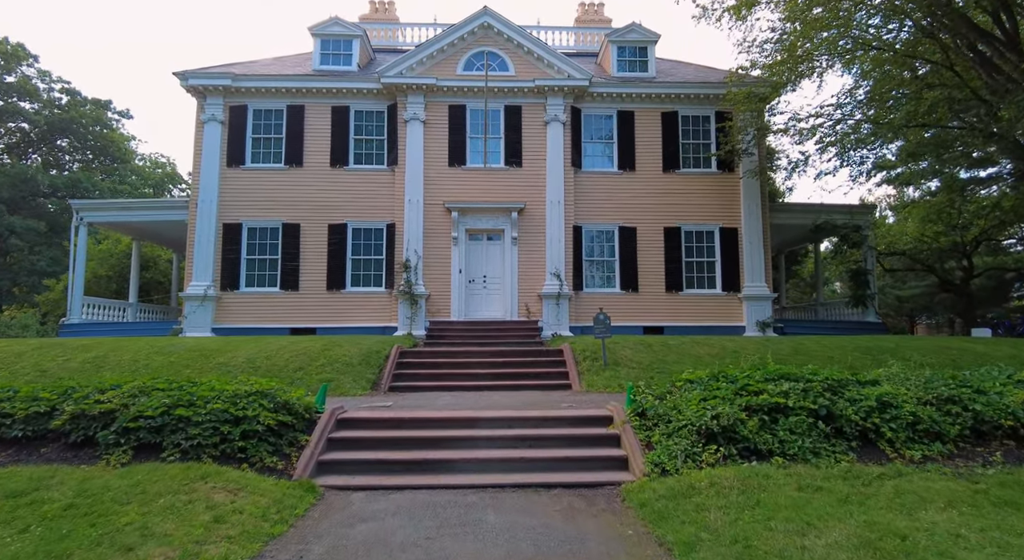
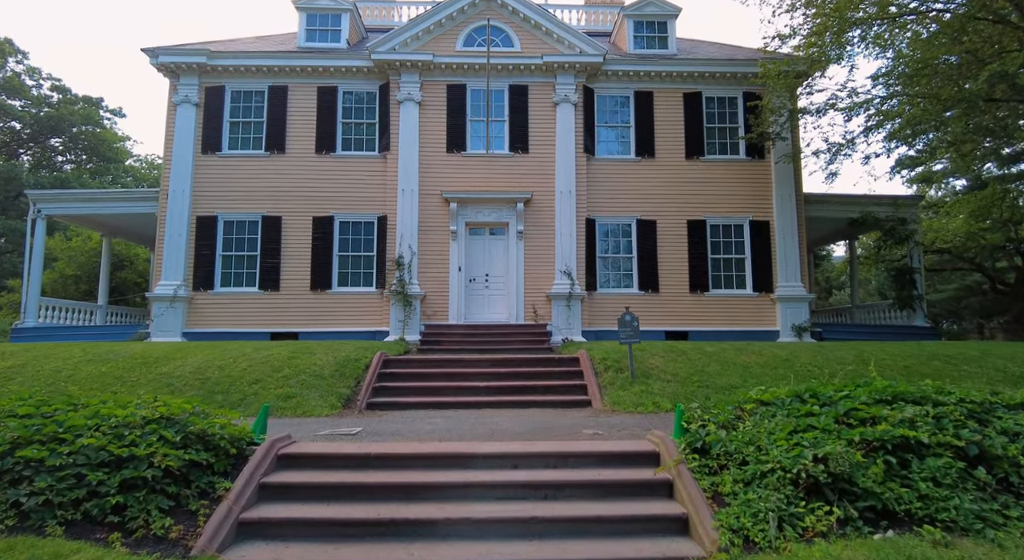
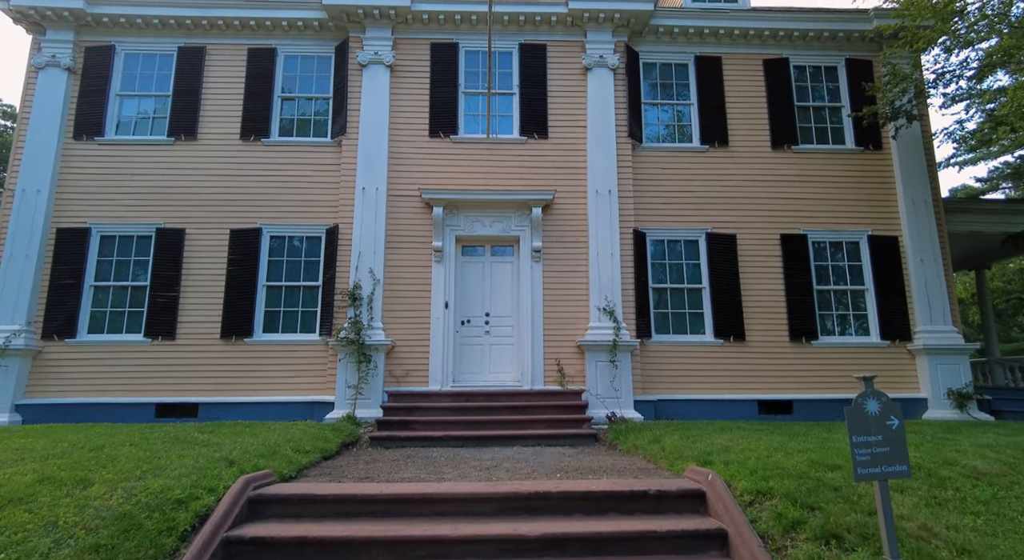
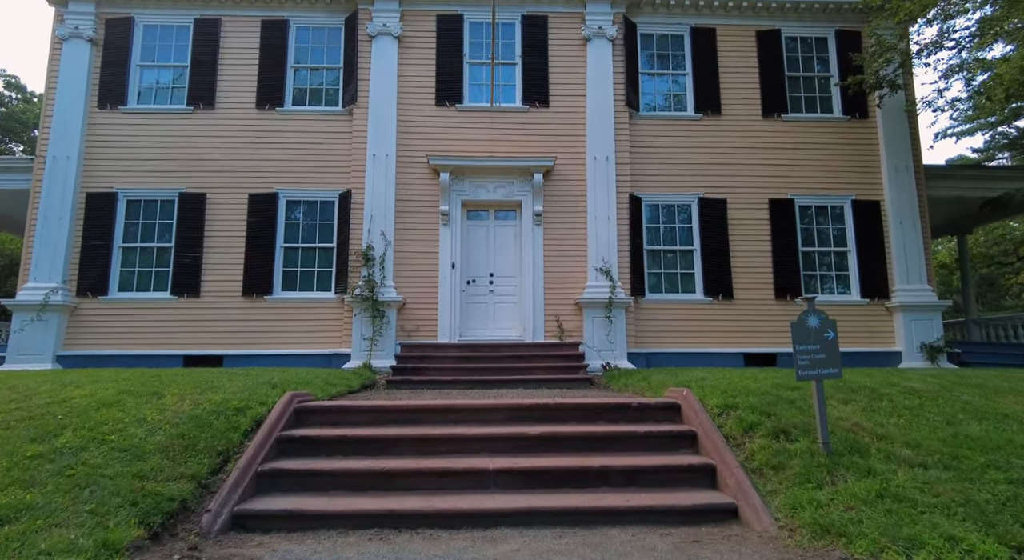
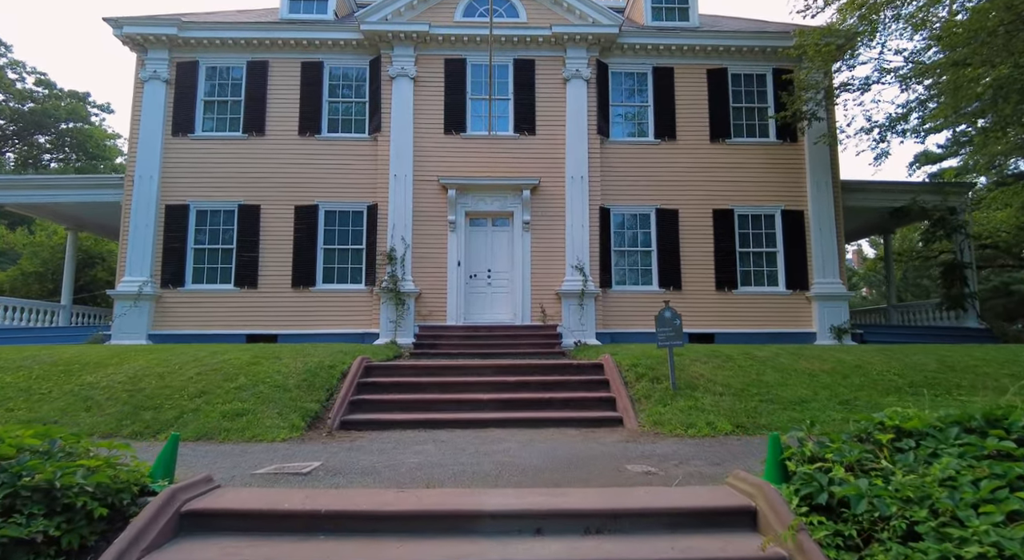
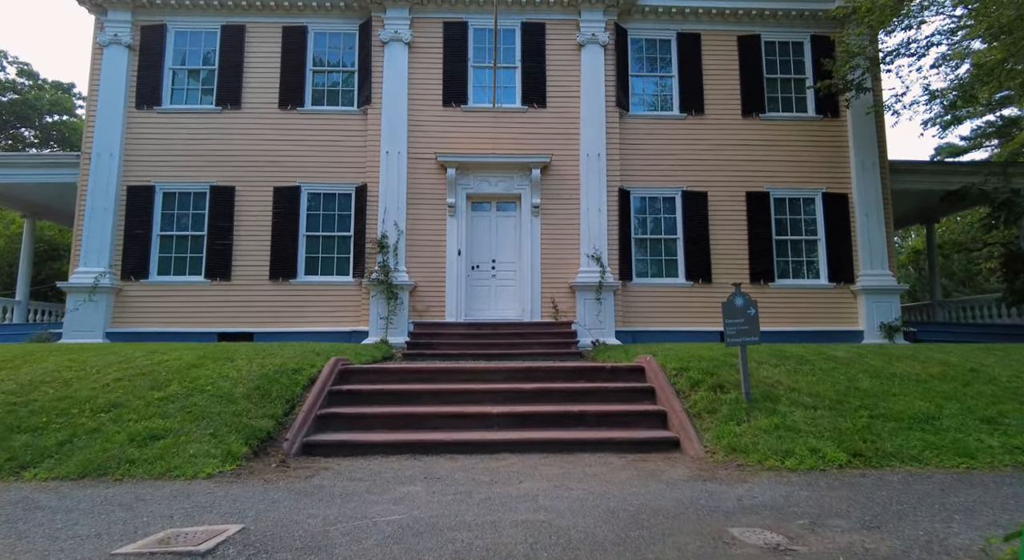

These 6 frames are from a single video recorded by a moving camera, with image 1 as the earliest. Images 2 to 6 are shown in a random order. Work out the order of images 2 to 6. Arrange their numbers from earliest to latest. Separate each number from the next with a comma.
2, 5, 6, 4, 3
